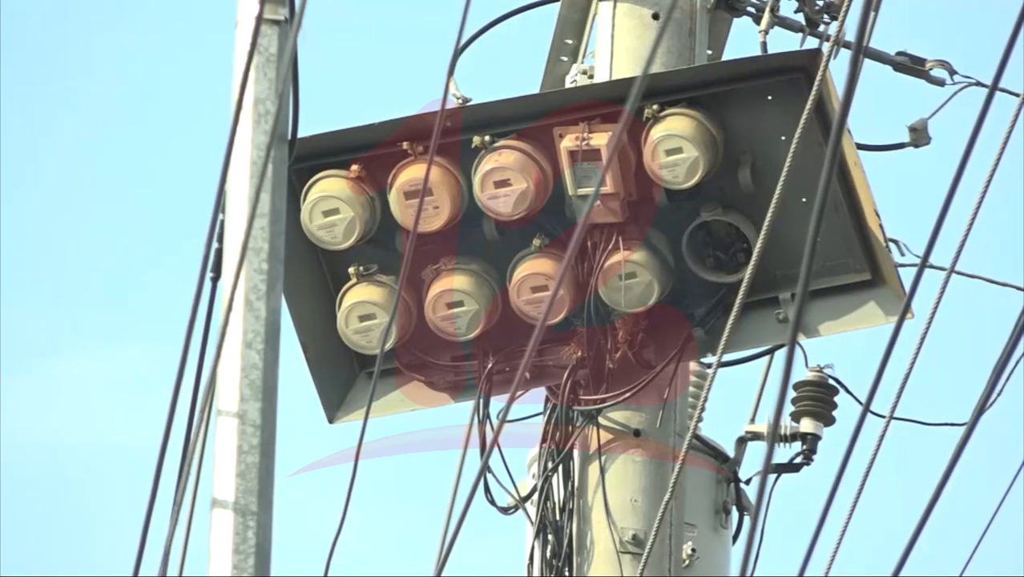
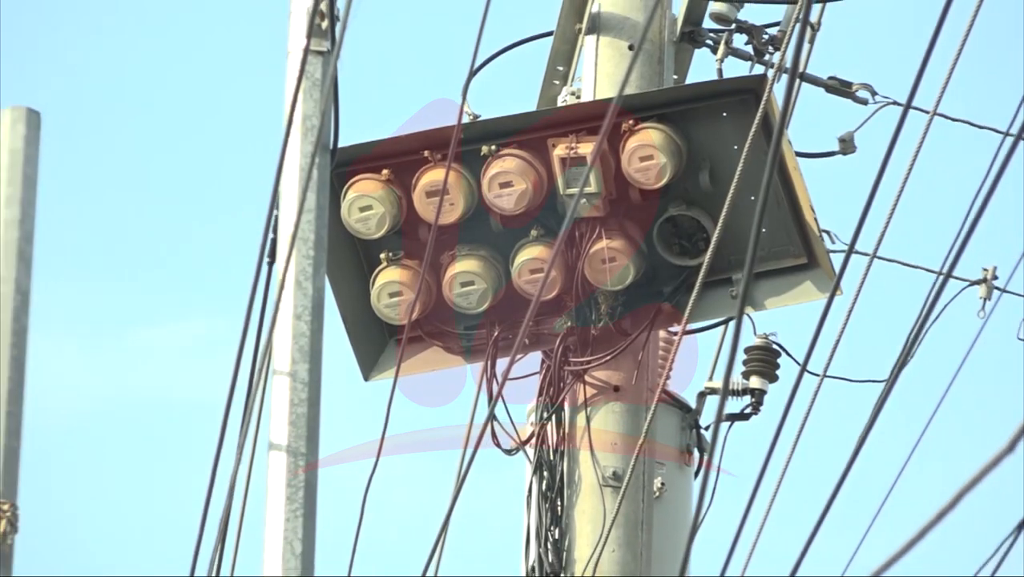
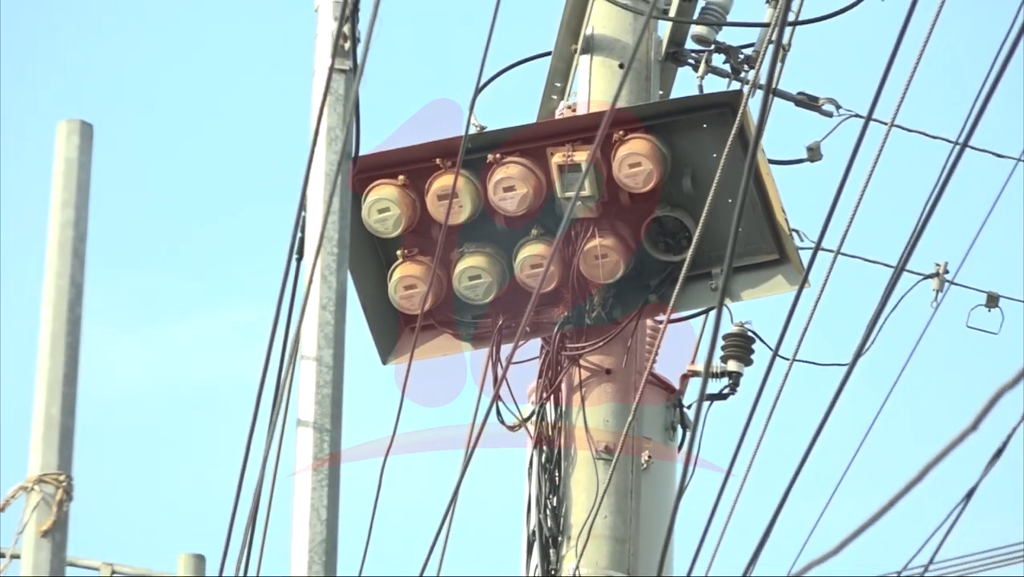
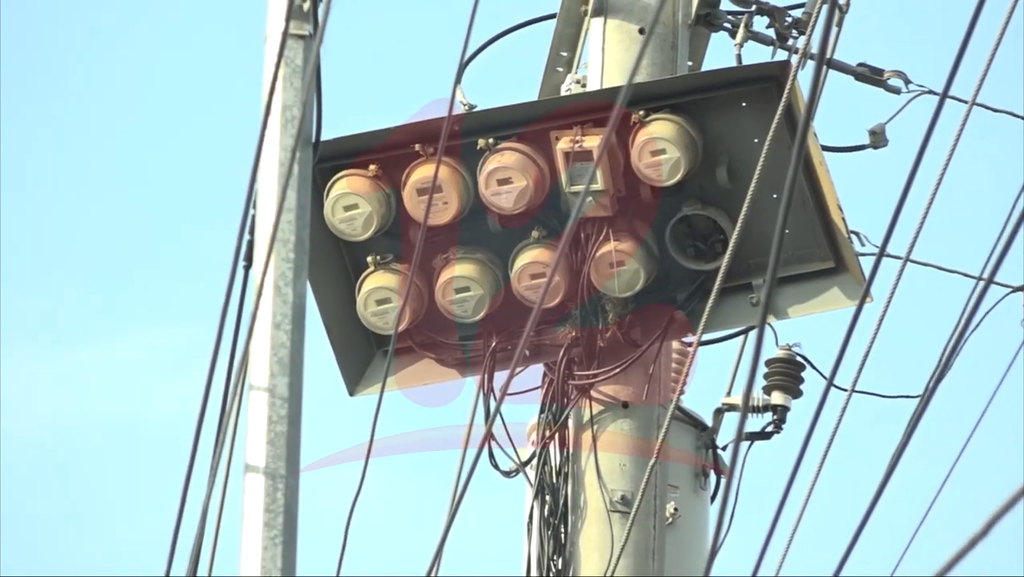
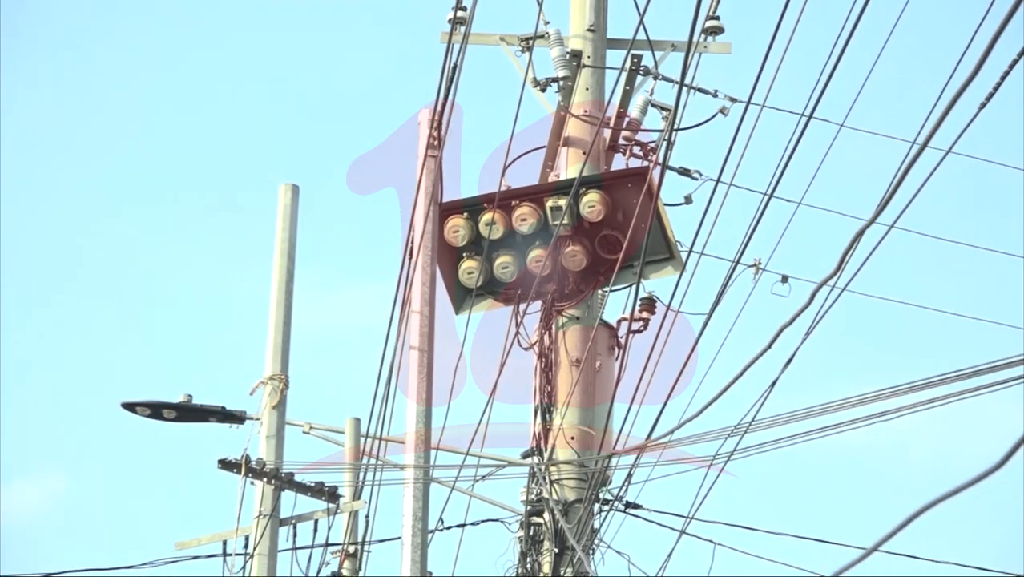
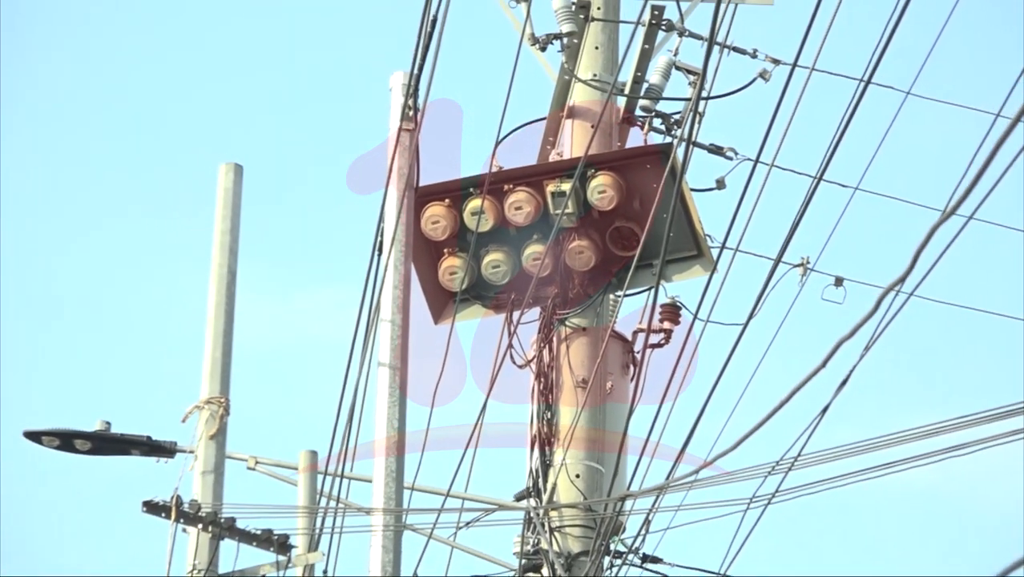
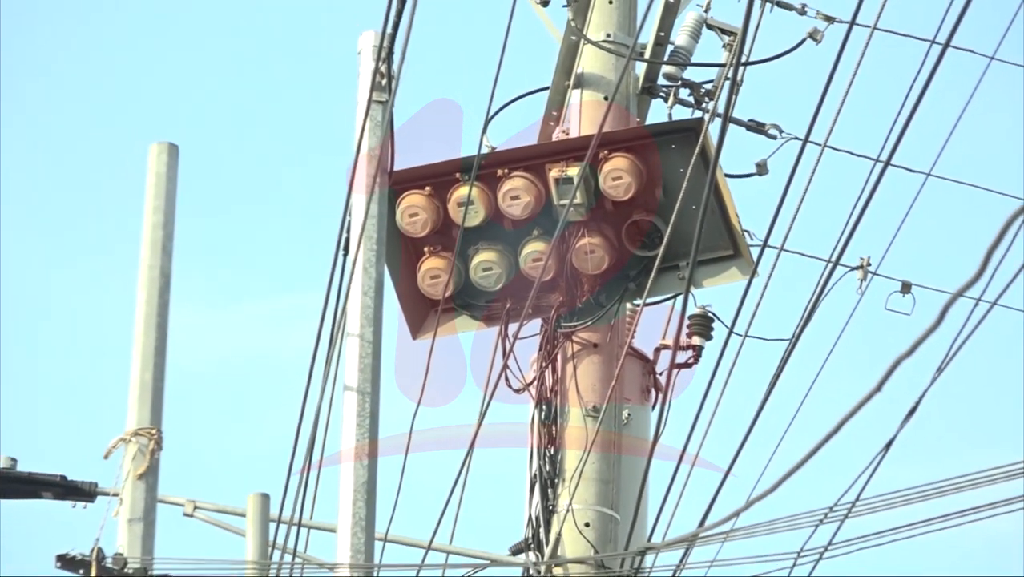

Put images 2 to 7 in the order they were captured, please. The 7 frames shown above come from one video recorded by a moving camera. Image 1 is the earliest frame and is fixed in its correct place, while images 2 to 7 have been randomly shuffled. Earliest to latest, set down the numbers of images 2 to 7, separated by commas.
4, 2, 3, 7, 6, 5
